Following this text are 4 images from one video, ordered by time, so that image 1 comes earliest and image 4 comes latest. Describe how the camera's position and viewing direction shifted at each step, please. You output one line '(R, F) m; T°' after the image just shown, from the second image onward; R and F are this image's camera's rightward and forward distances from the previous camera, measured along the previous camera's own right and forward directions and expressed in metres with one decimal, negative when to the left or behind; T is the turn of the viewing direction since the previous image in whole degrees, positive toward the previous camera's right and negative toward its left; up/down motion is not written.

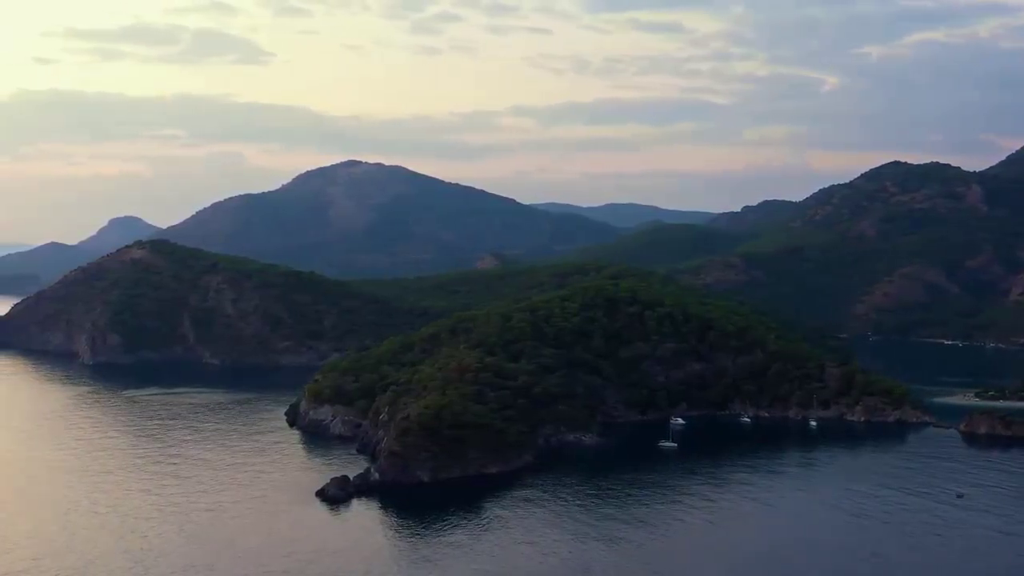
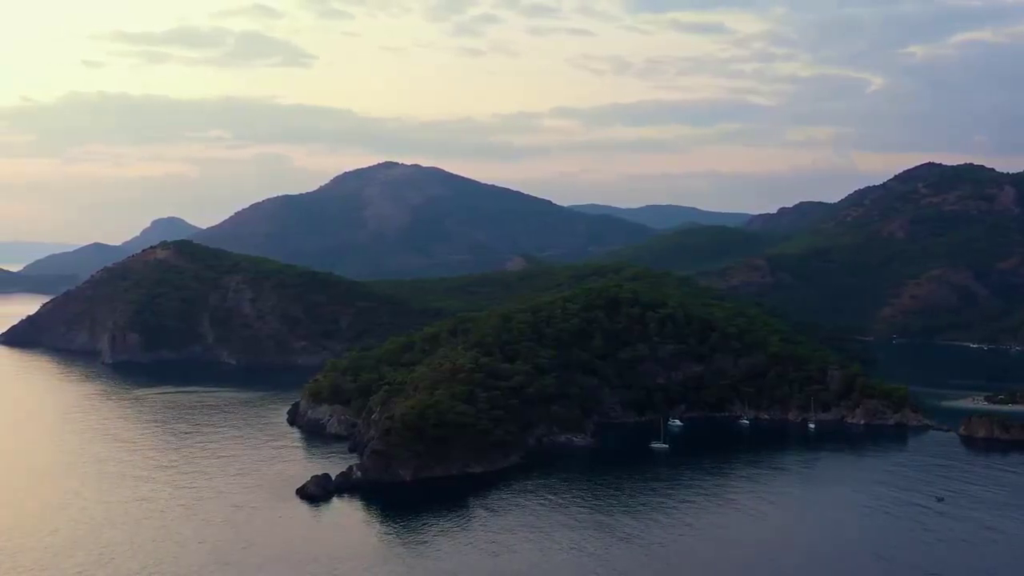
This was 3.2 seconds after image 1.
(+2.4, -0.3) m; -1°
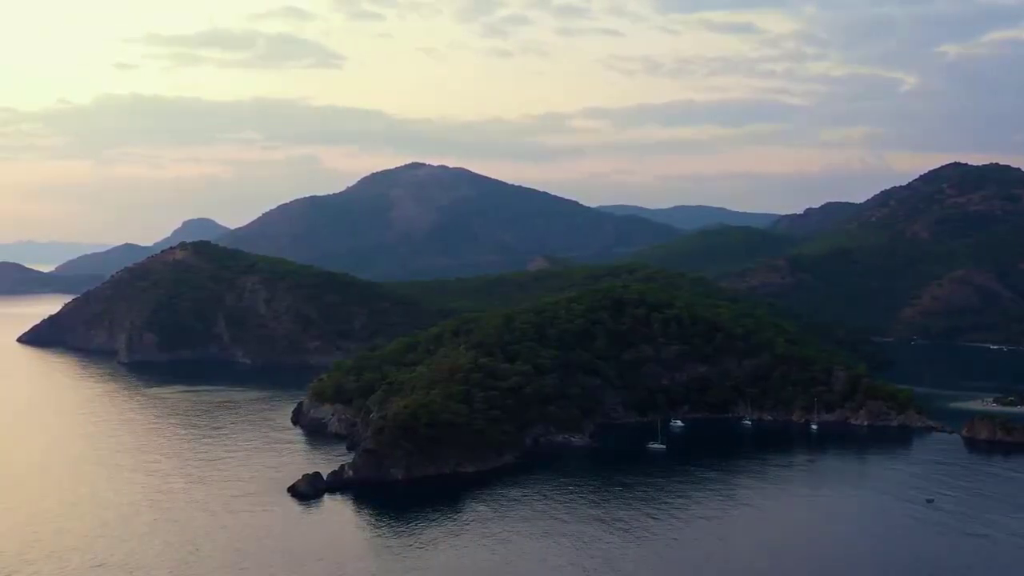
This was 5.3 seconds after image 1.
(+1.6, -0.2) m; -1°
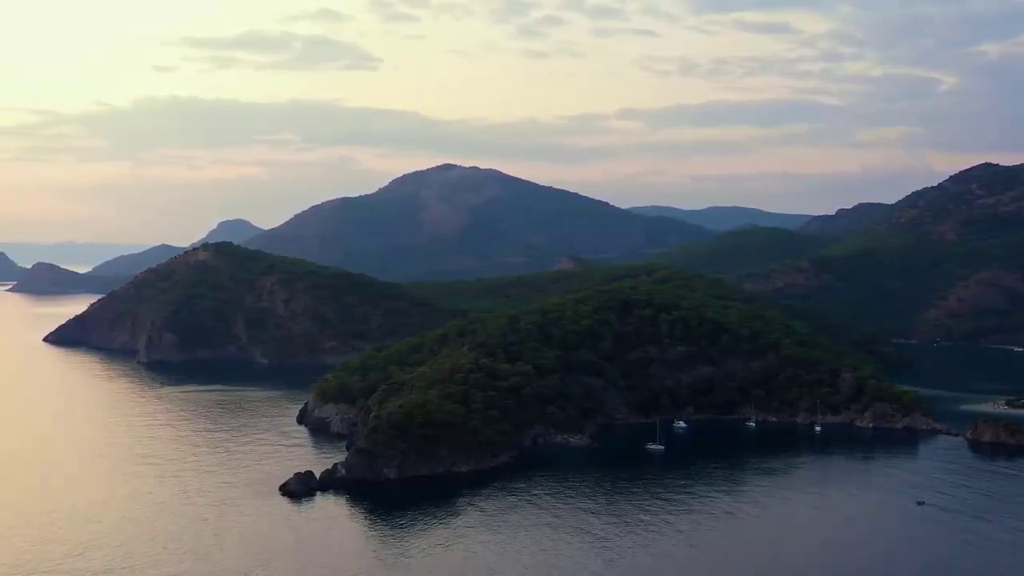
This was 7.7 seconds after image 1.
(+1.6, -0.2) m; -1°
